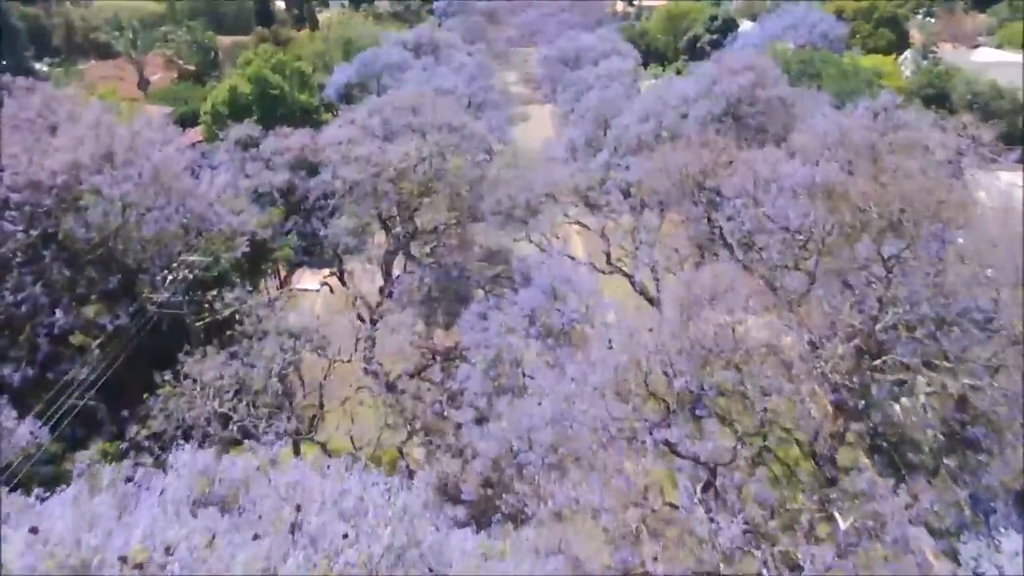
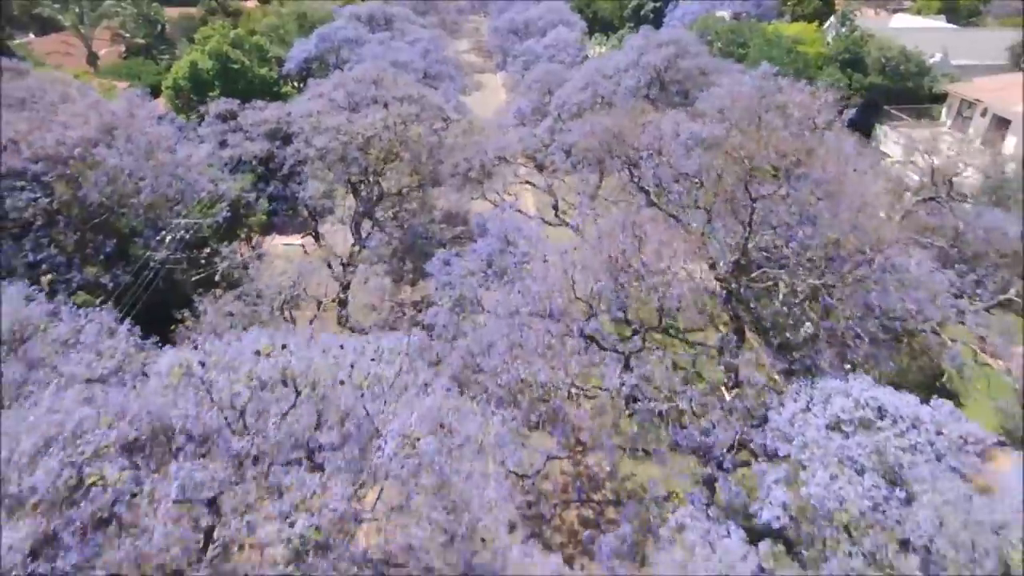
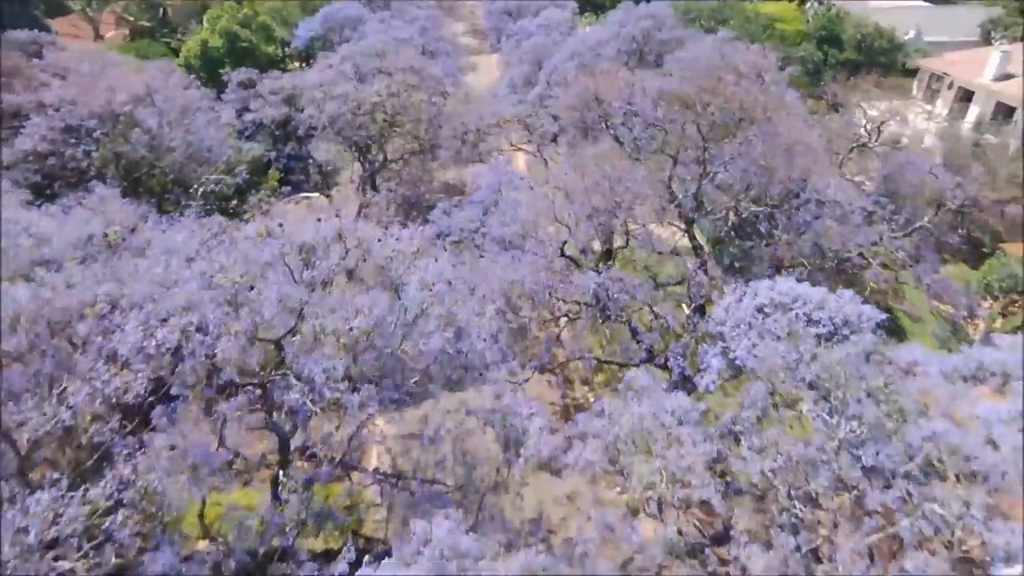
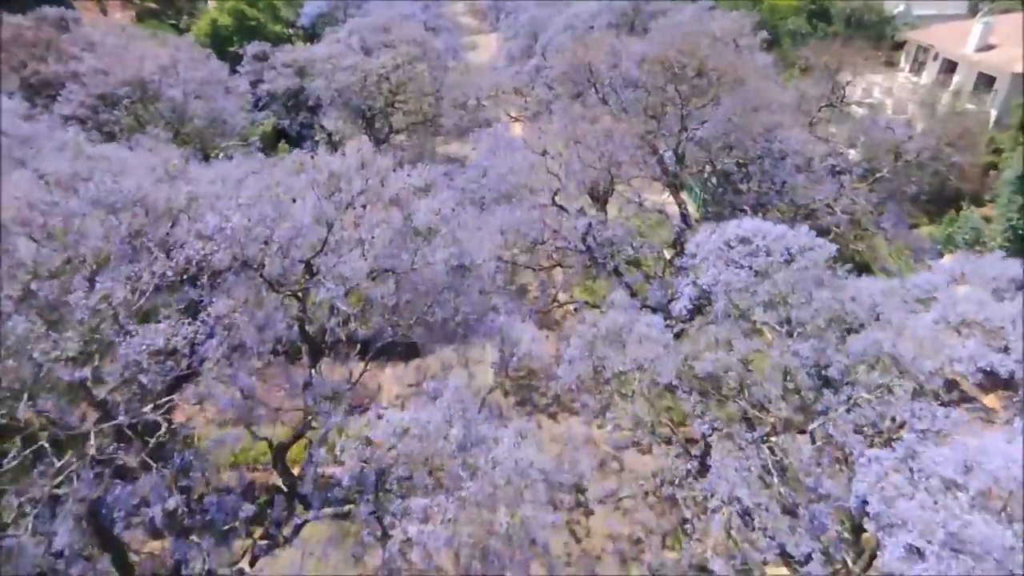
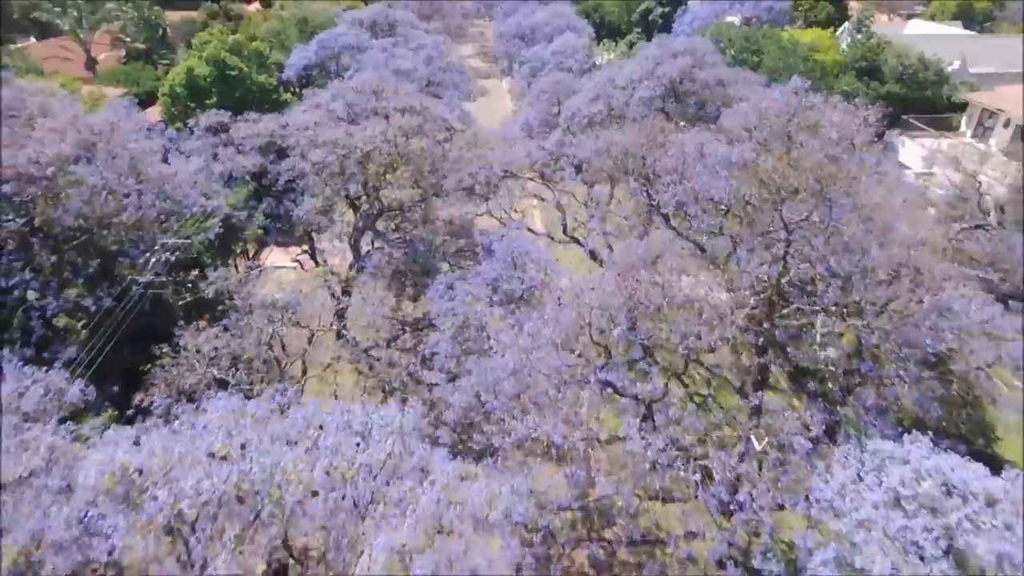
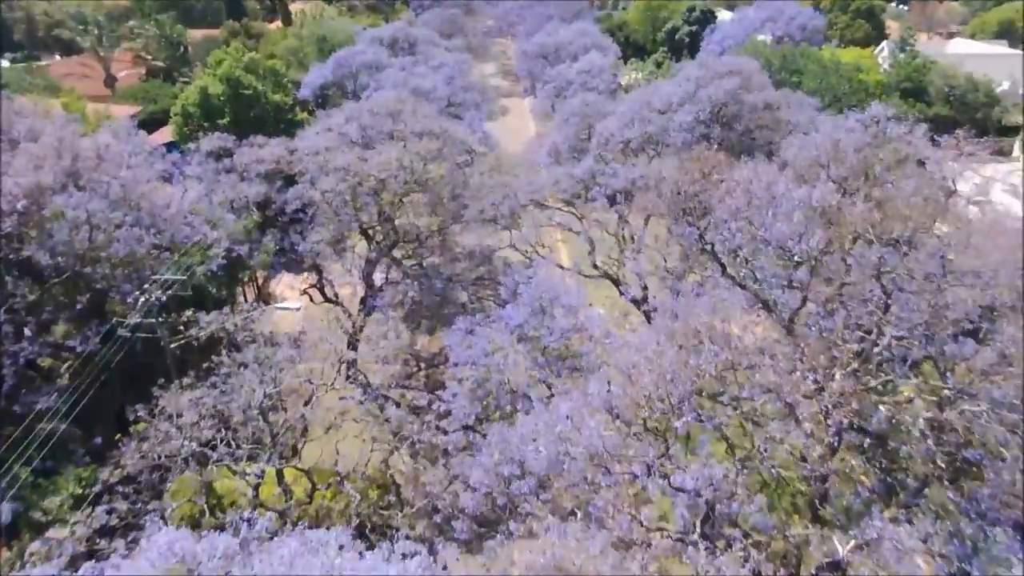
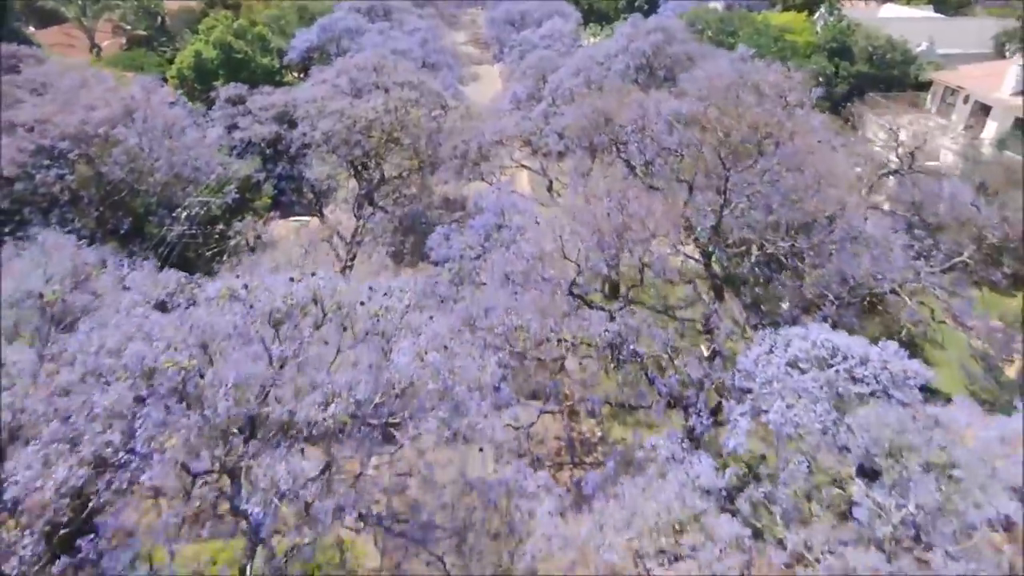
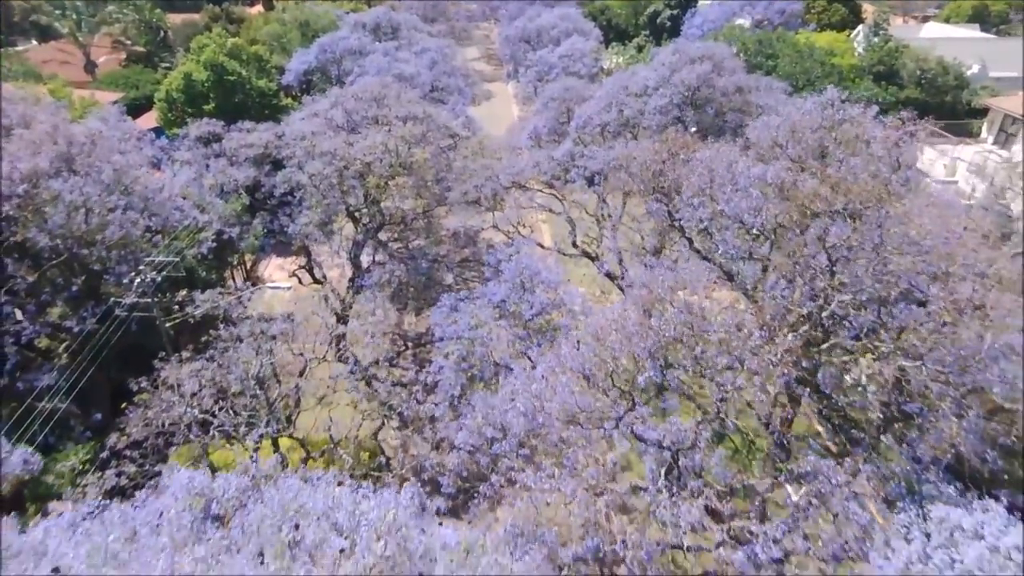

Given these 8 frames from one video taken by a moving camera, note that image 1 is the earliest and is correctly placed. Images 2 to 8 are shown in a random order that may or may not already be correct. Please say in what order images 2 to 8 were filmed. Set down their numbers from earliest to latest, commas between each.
6, 8, 5, 2, 7, 3, 4
